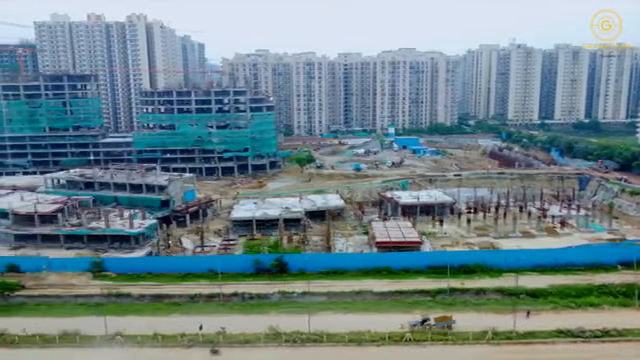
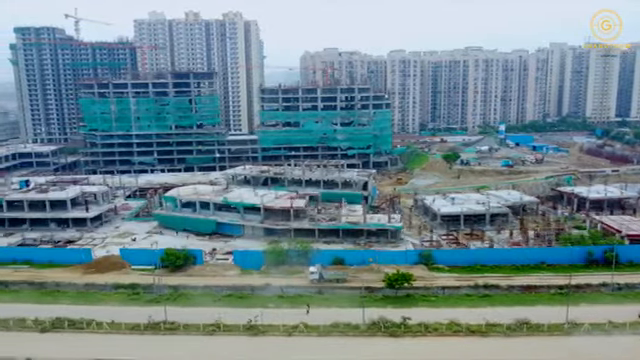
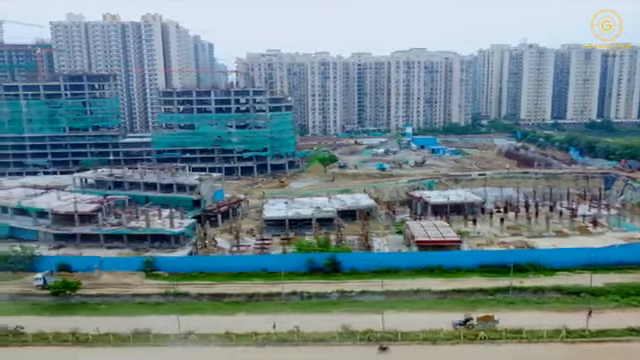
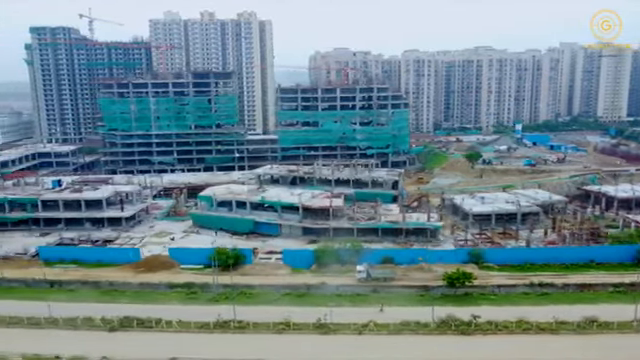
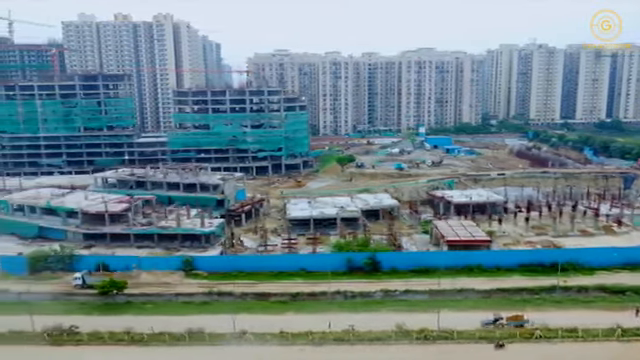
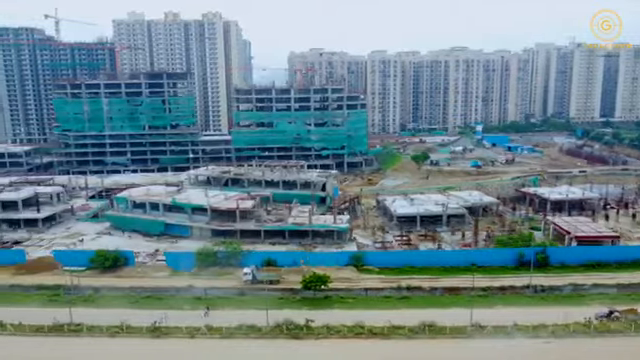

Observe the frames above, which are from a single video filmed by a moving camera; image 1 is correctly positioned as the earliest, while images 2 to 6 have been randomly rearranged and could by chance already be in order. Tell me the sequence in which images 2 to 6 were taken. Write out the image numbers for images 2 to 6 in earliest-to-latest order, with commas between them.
3, 5, 6, 2, 4
